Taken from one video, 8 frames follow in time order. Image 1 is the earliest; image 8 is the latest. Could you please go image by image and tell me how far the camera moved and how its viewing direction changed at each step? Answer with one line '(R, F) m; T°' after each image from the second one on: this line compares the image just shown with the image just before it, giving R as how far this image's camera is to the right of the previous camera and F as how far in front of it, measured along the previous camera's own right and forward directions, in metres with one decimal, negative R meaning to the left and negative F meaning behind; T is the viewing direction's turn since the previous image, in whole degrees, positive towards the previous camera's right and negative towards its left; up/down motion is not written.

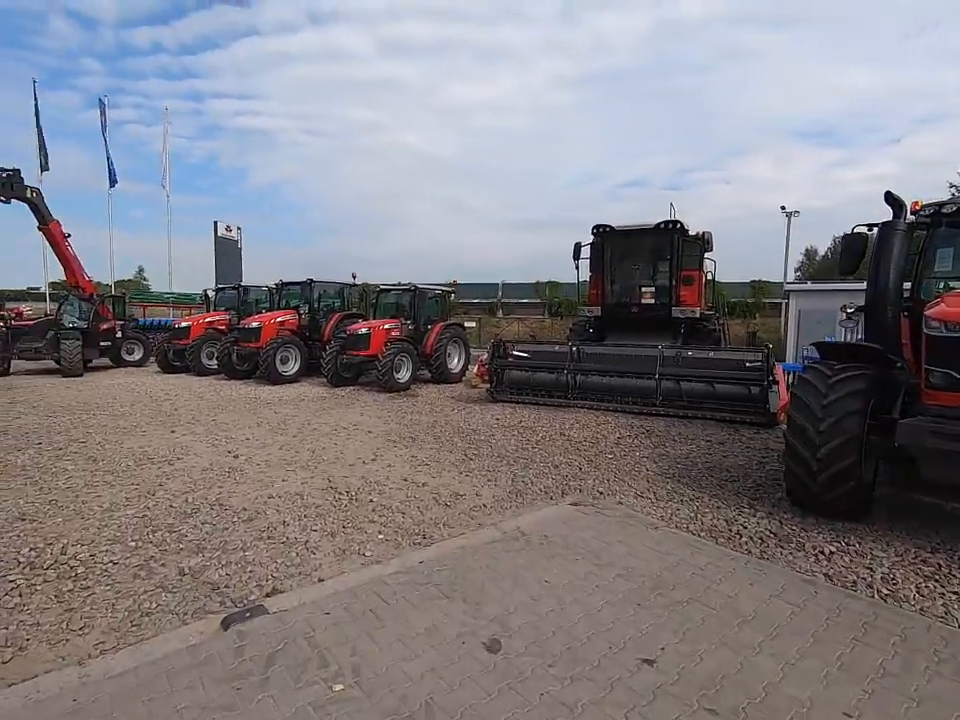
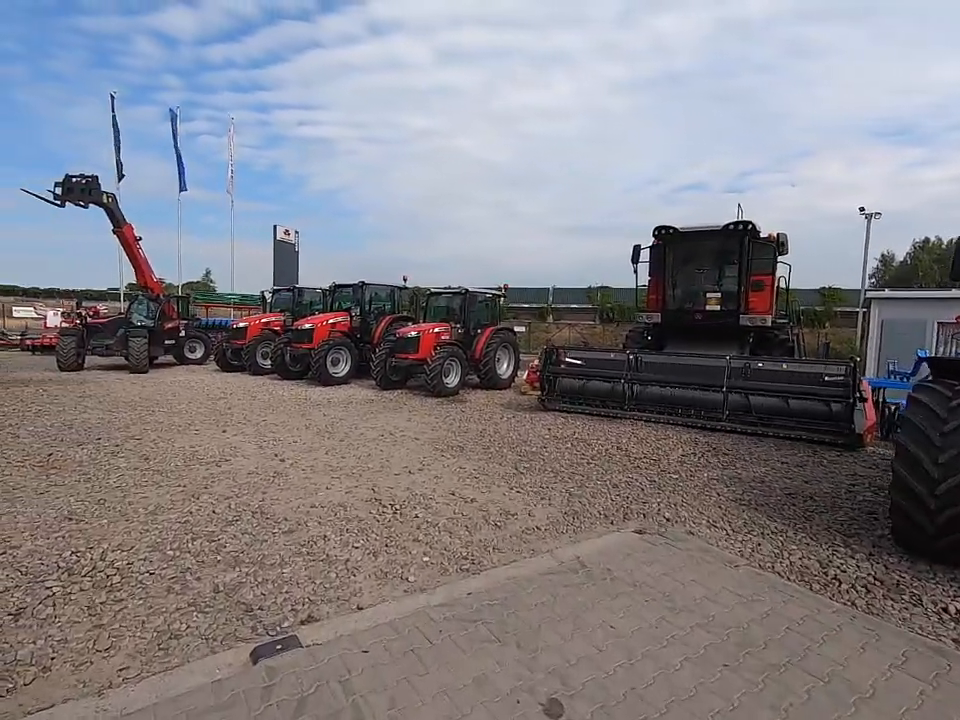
(-0.1, +0.3) m; -5°
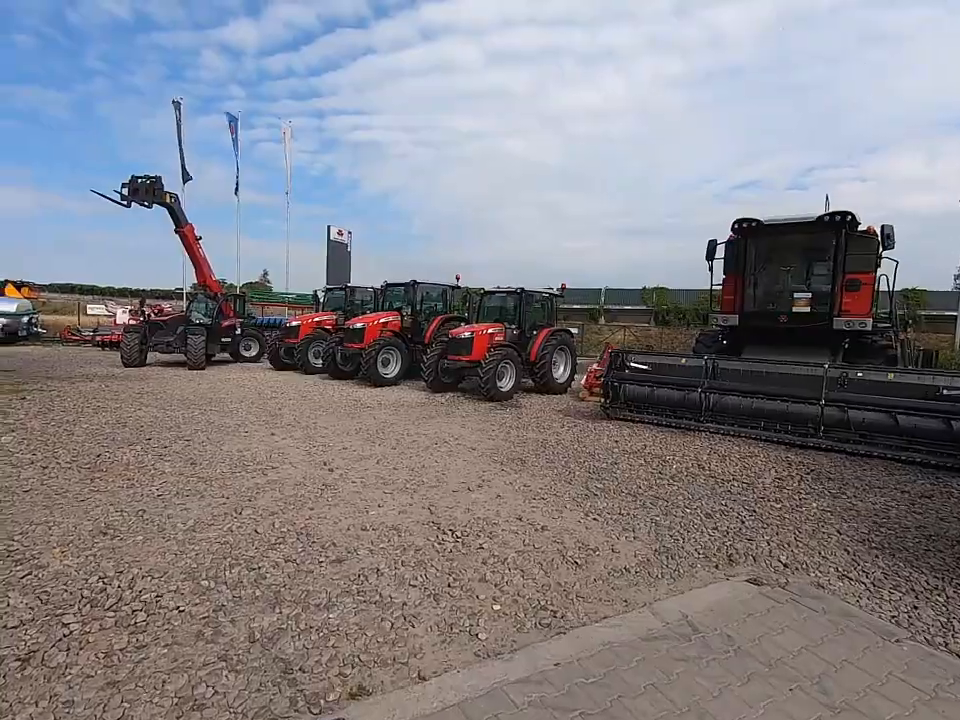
(-0.2, +0.6) m; -5°
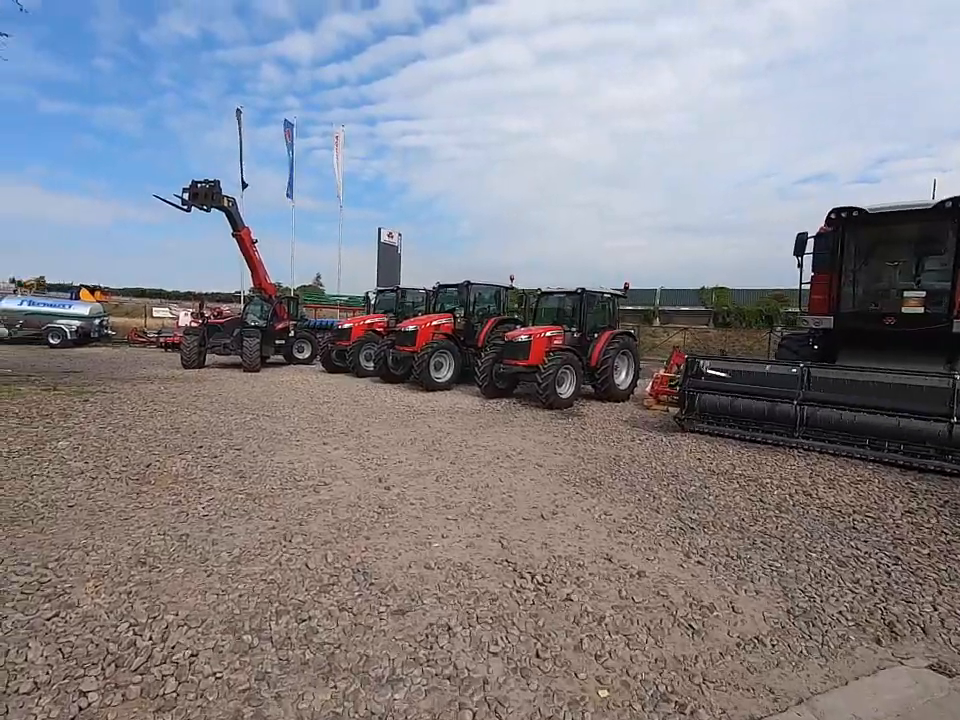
(-0.2, +0.6) m; -5°
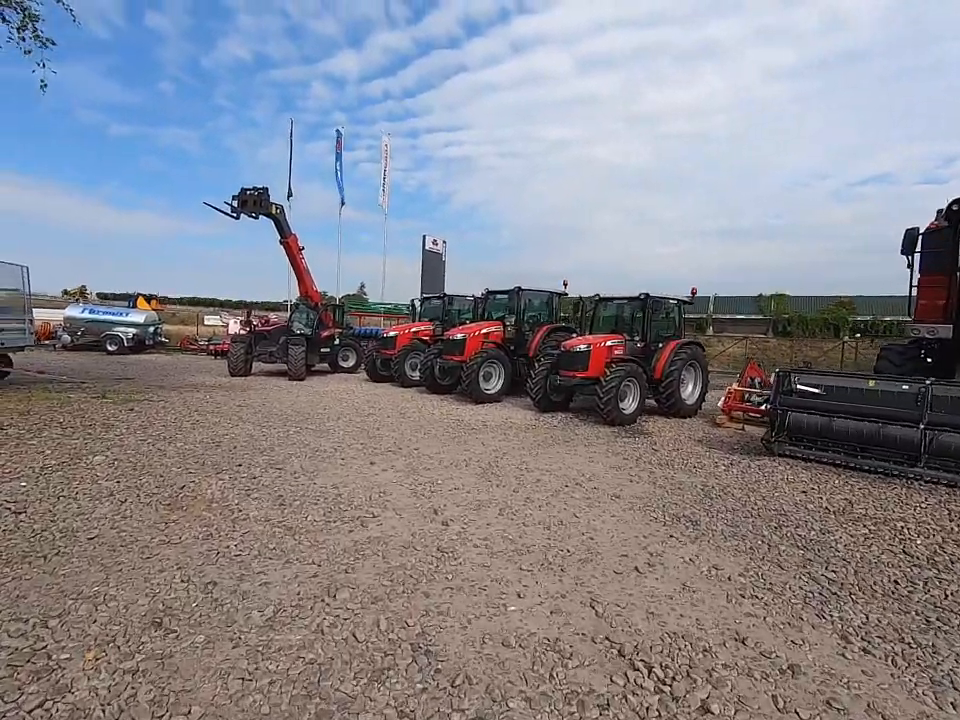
(-0.3, +0.7) m; -5°
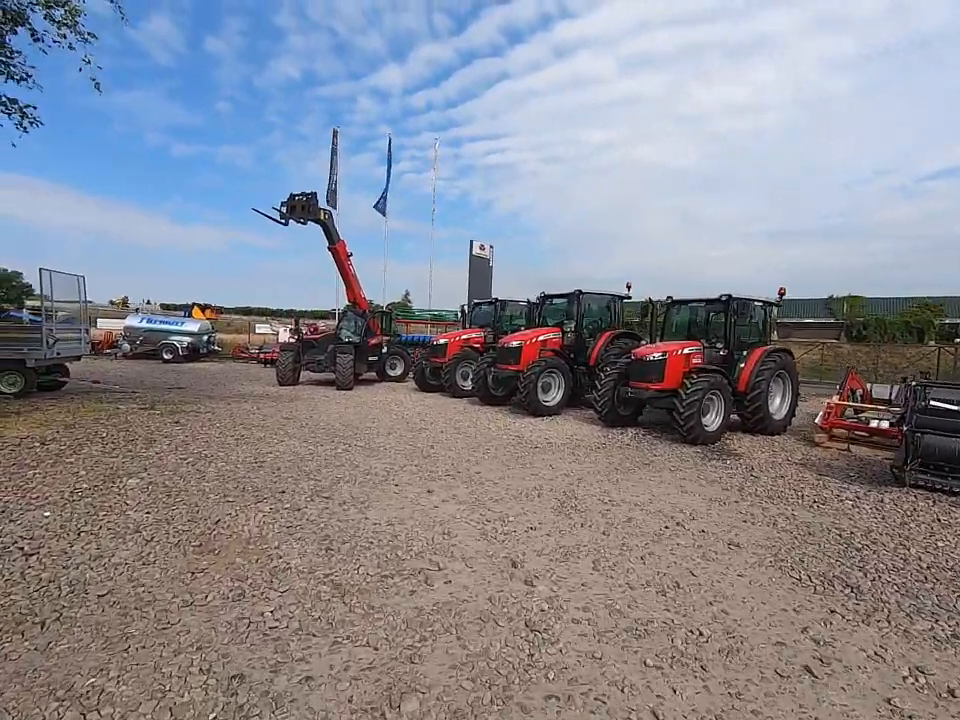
(-0.3, +0.8) m; -5°
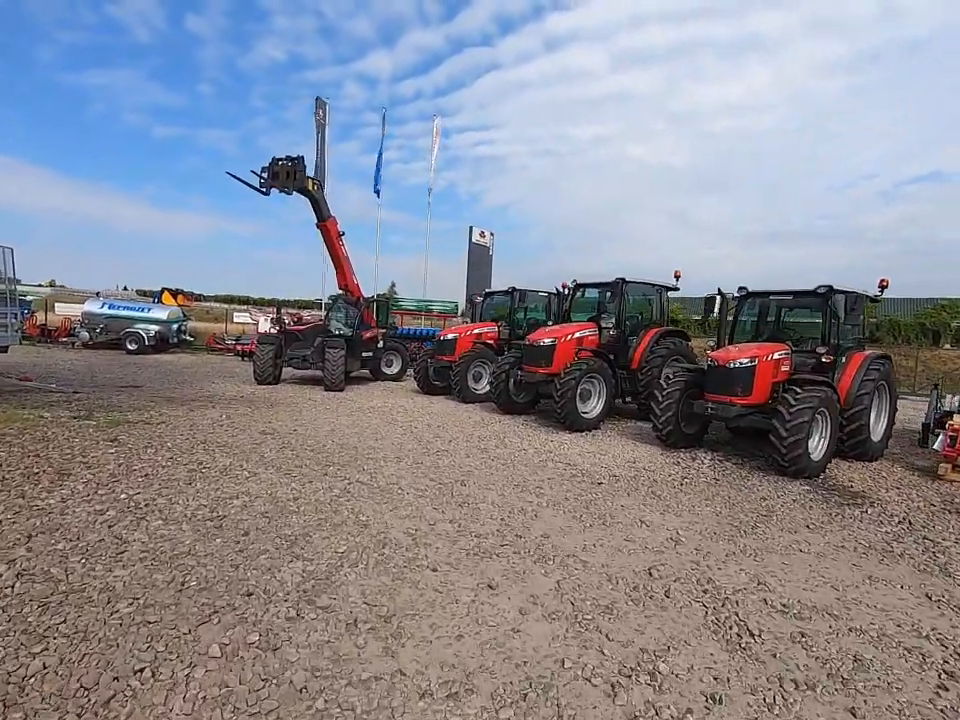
(-0.7, +2.0) m; +2°
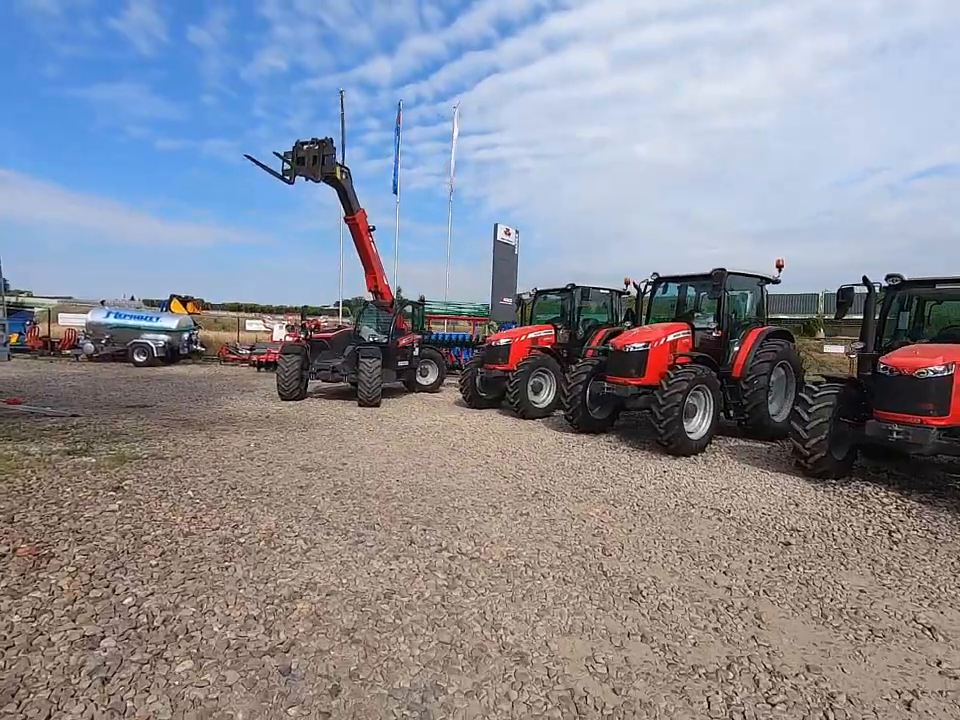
(-1.1, +1.5) m; -1°
